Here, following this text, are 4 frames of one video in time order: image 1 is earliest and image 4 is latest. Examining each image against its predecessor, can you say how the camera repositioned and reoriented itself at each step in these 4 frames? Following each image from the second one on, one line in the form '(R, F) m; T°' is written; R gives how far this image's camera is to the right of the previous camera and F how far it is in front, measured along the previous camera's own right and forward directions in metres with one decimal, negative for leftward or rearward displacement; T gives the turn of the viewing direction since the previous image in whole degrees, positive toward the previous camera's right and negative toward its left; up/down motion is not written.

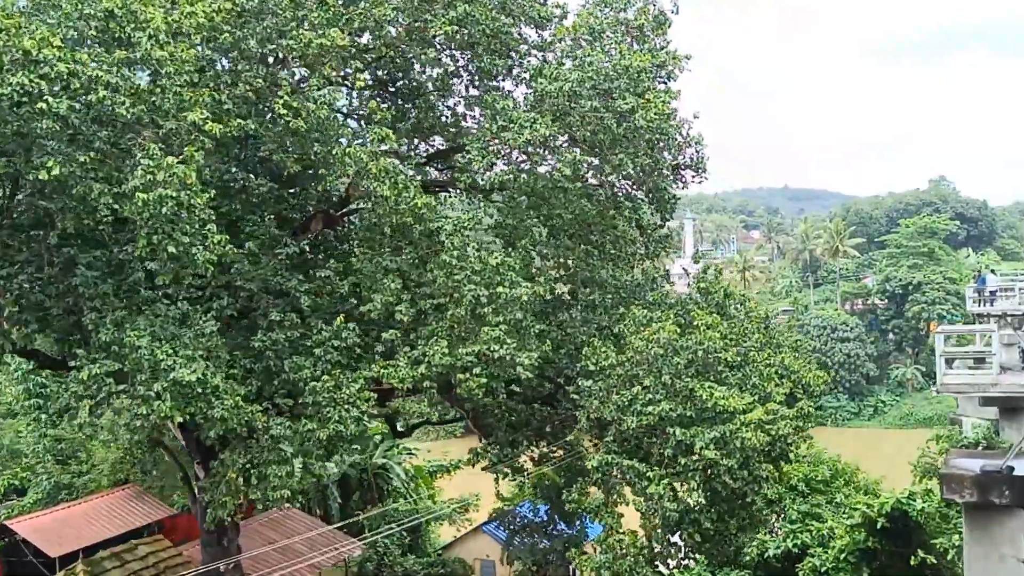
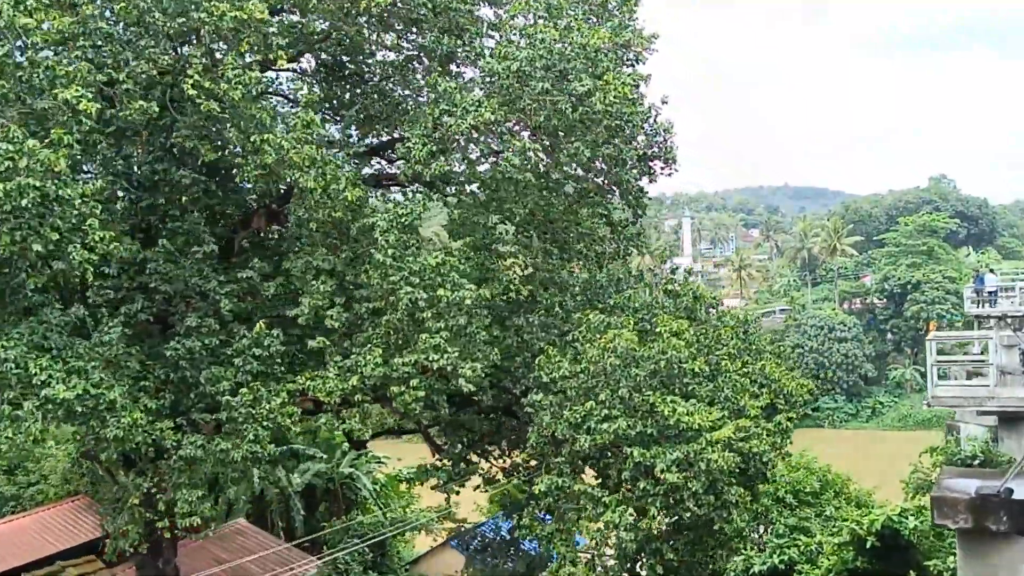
(+0.3, +0.5) m; 0°
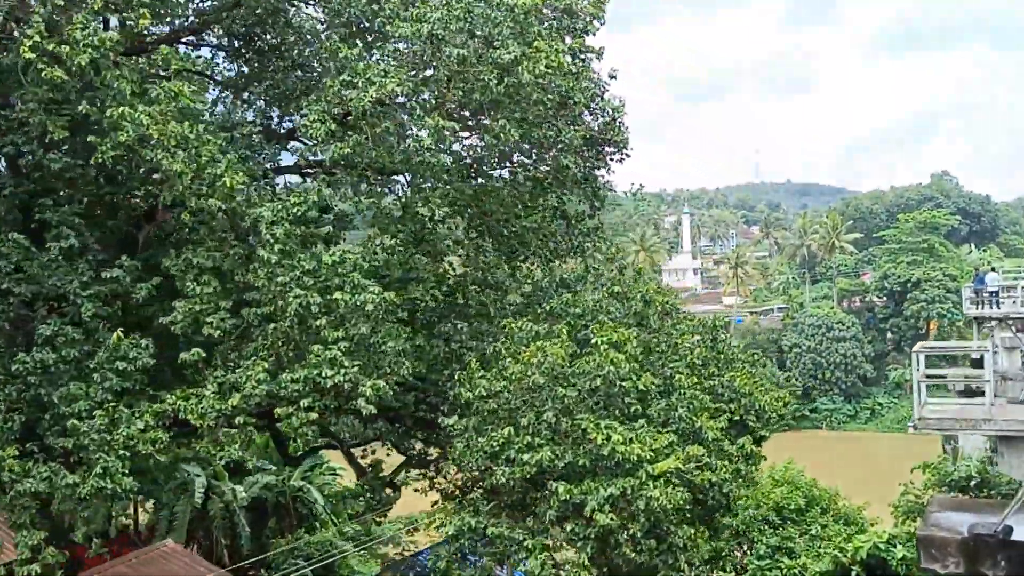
(+0.4, +0.7) m; 0°
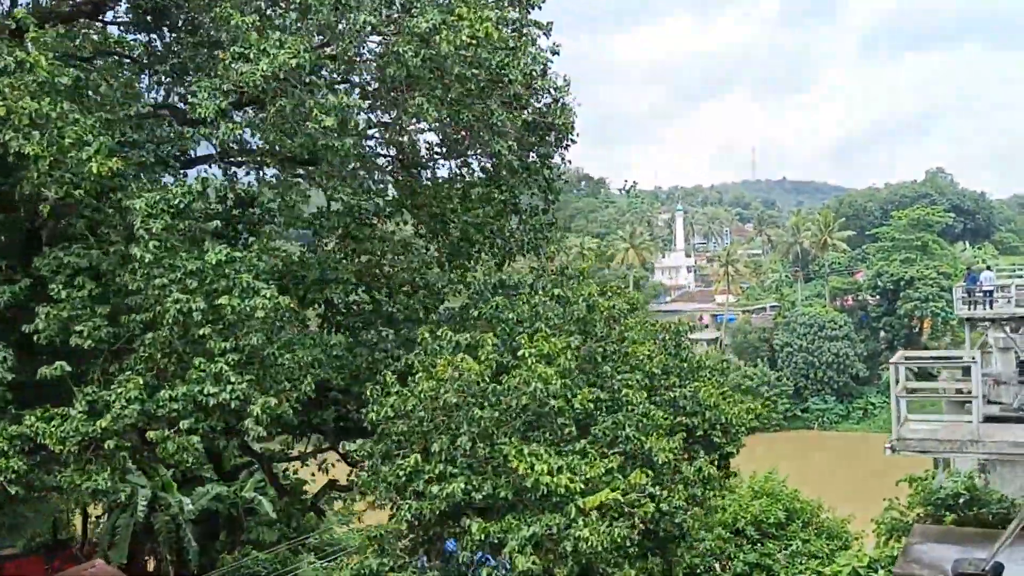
(+0.3, +0.5) m; 0°
